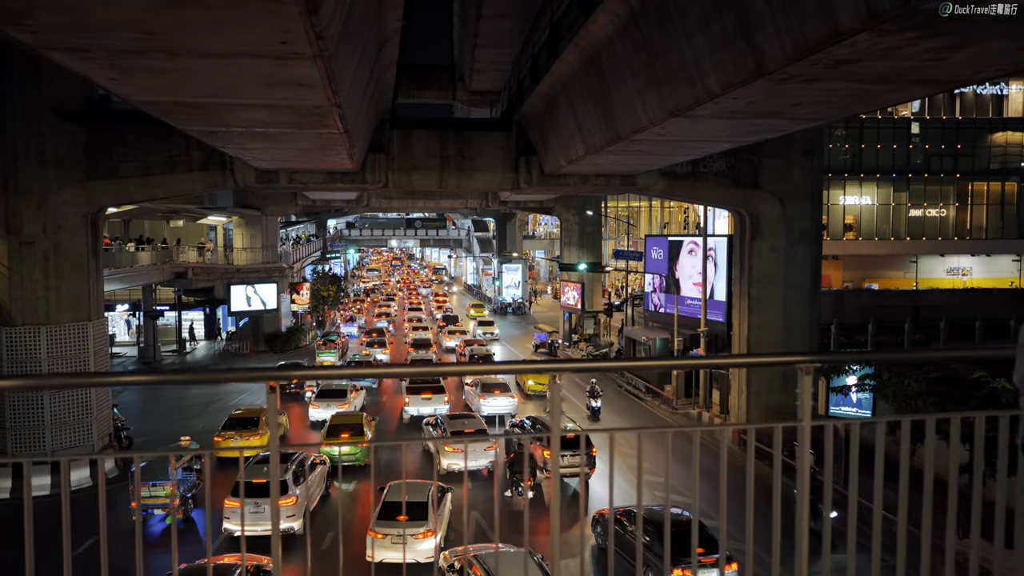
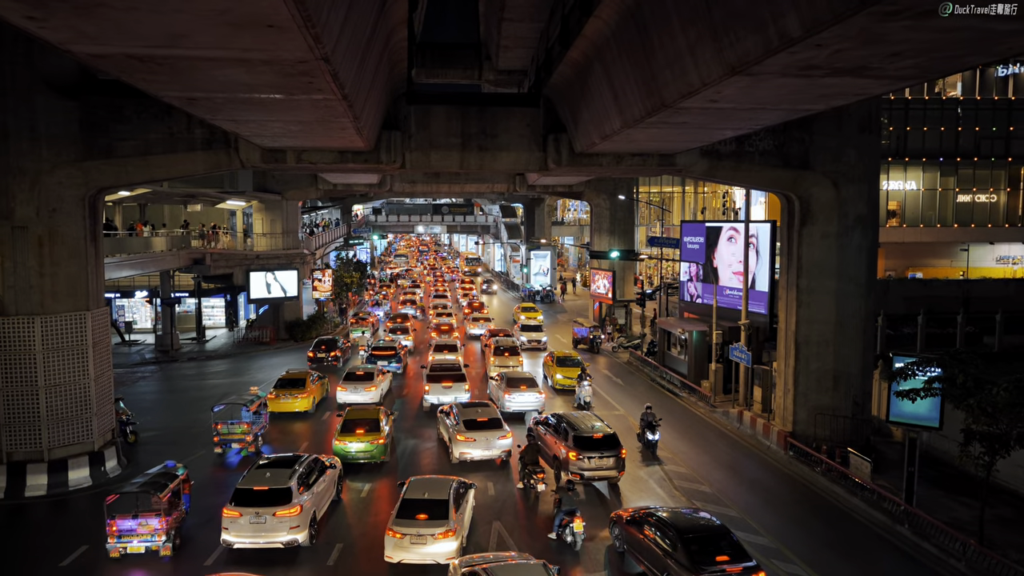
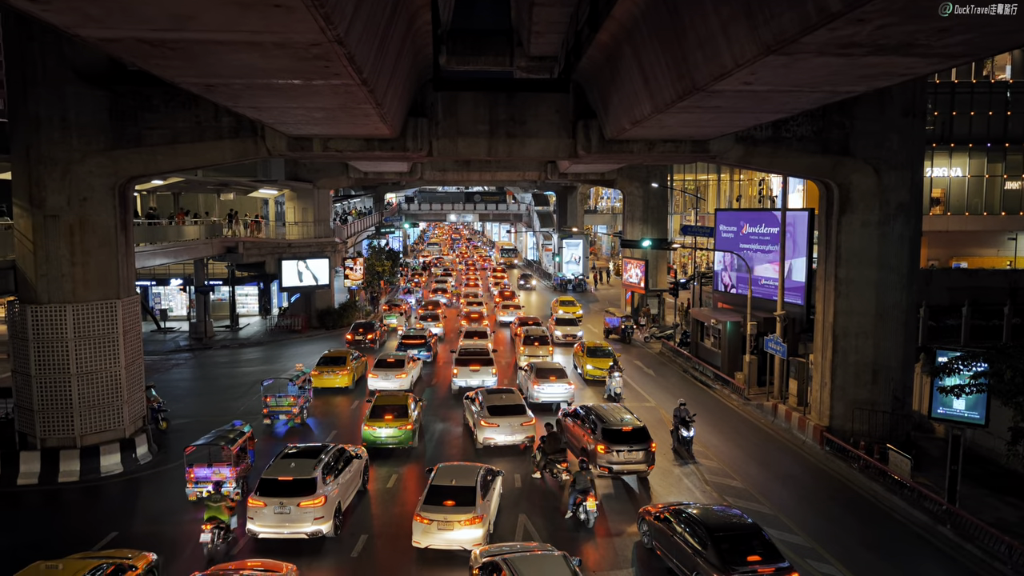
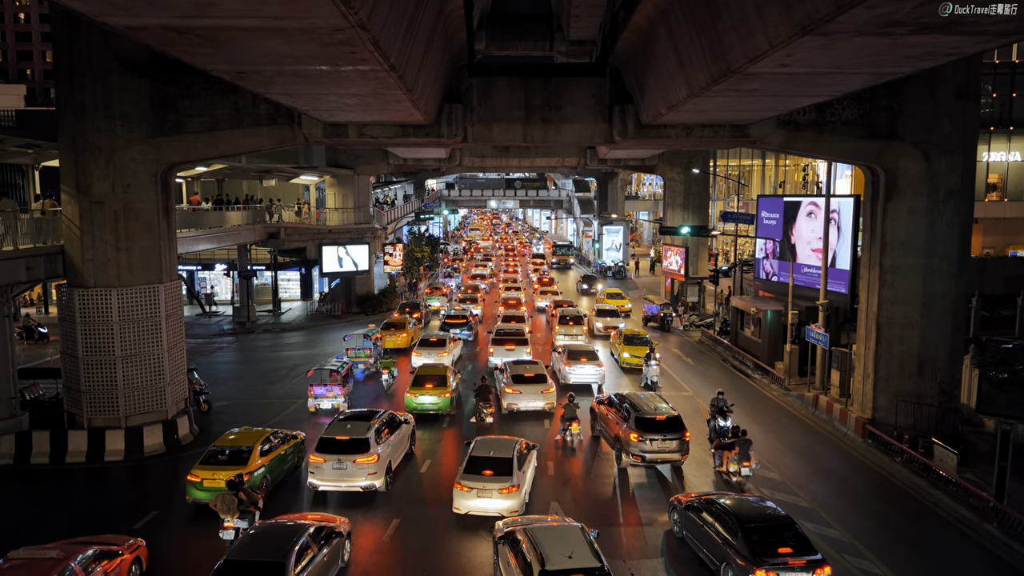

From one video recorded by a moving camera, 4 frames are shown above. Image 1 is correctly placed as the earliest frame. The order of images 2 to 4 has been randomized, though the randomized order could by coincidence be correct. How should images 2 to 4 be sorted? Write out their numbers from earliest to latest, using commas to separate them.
2, 3, 4
